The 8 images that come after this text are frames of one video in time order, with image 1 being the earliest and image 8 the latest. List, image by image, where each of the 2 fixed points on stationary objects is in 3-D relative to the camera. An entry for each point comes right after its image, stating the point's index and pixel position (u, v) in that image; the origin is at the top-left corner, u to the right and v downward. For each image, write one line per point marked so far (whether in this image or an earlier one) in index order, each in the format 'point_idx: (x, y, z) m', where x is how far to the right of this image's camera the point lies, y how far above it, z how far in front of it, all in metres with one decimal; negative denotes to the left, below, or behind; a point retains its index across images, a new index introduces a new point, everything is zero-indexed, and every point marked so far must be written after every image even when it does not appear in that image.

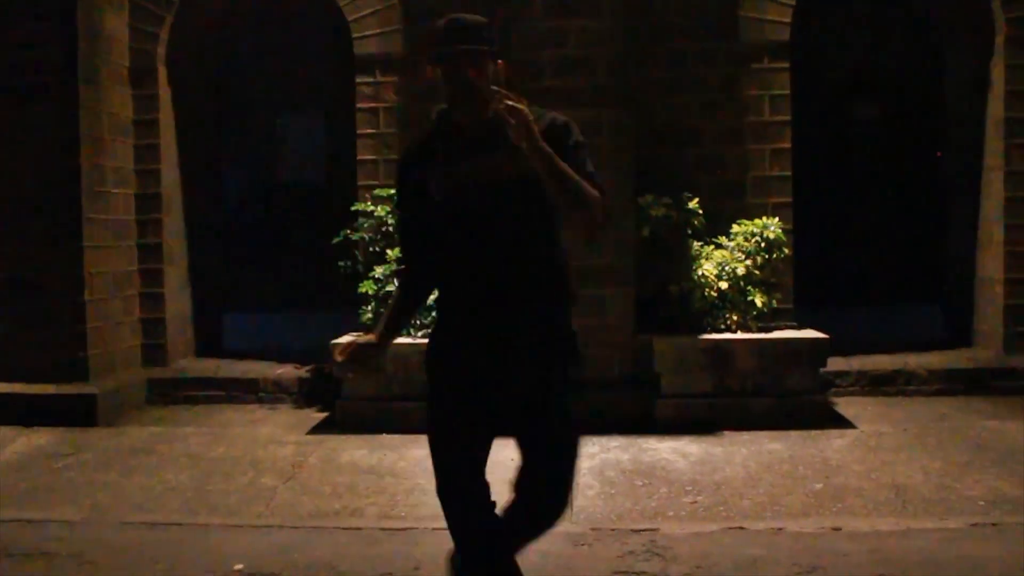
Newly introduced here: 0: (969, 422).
0: (+2.8, -0.8, +6.7) m
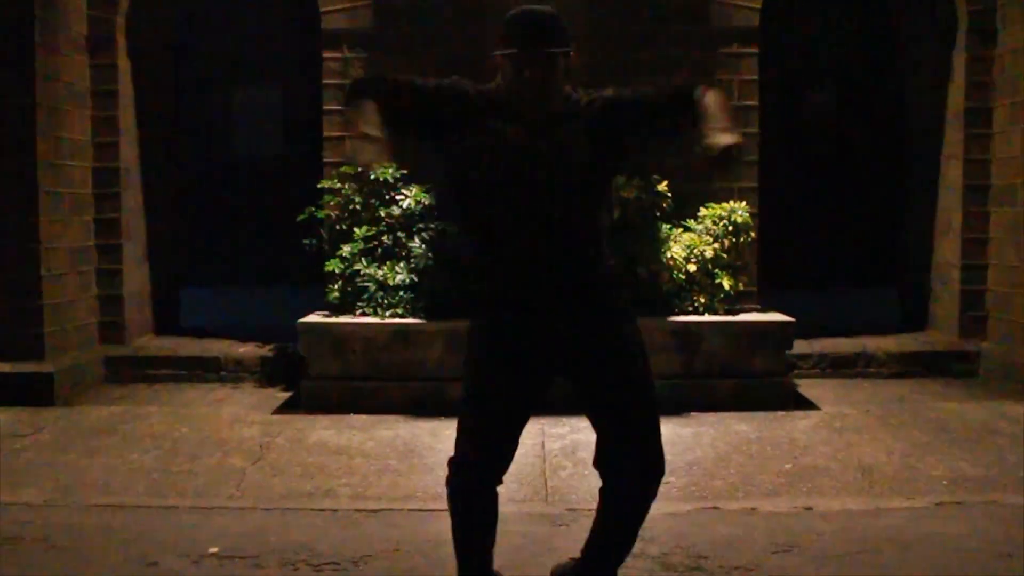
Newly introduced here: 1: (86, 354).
0: (+2.6, -0.7, +6.9) m
1: (-2.7, -0.4, +7.1) m
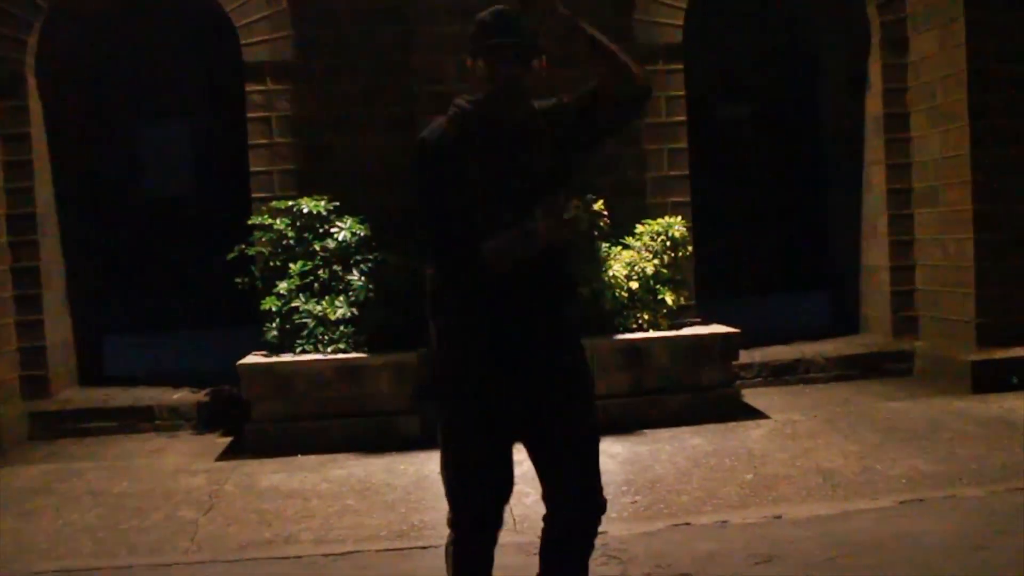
0: (+2.3, -0.7, +7.0) m
1: (-3.0, -0.7, +6.7) m
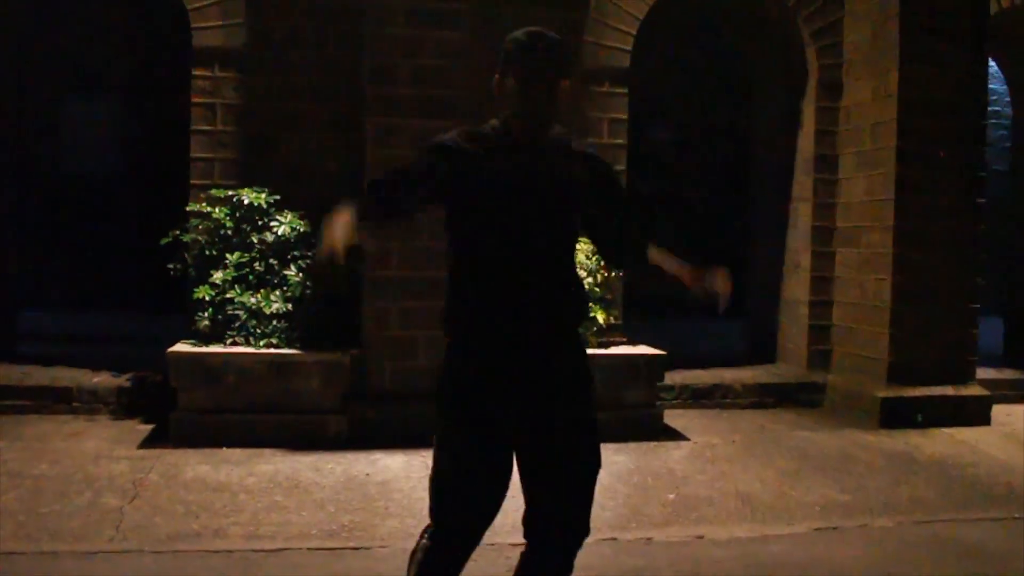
0: (+1.8, -0.9, +7.3) m
1: (-3.4, -0.6, +6.5) m
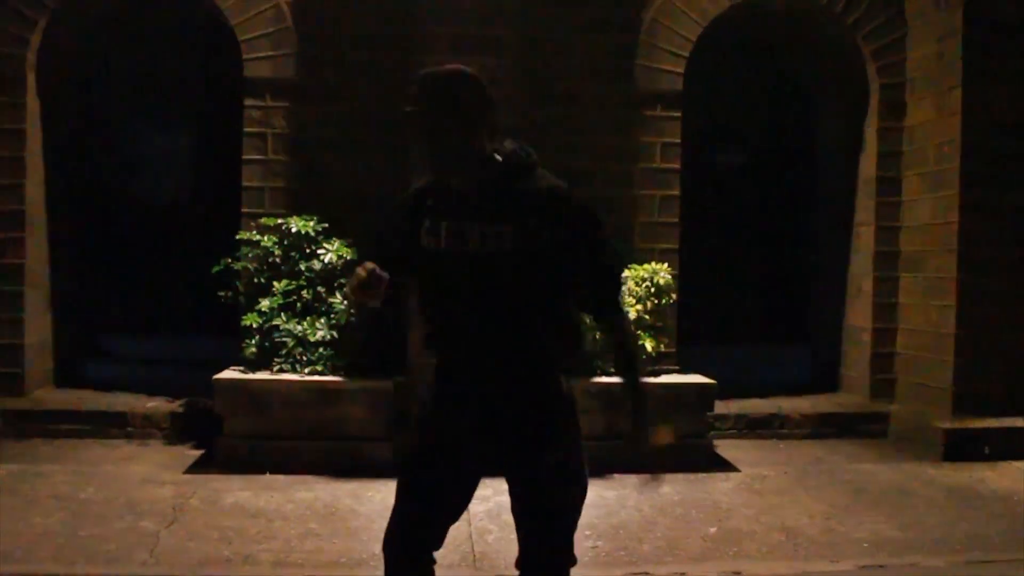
0: (+2.1, -1.1, +7.0) m
1: (-3.2, -0.7, +6.7) m
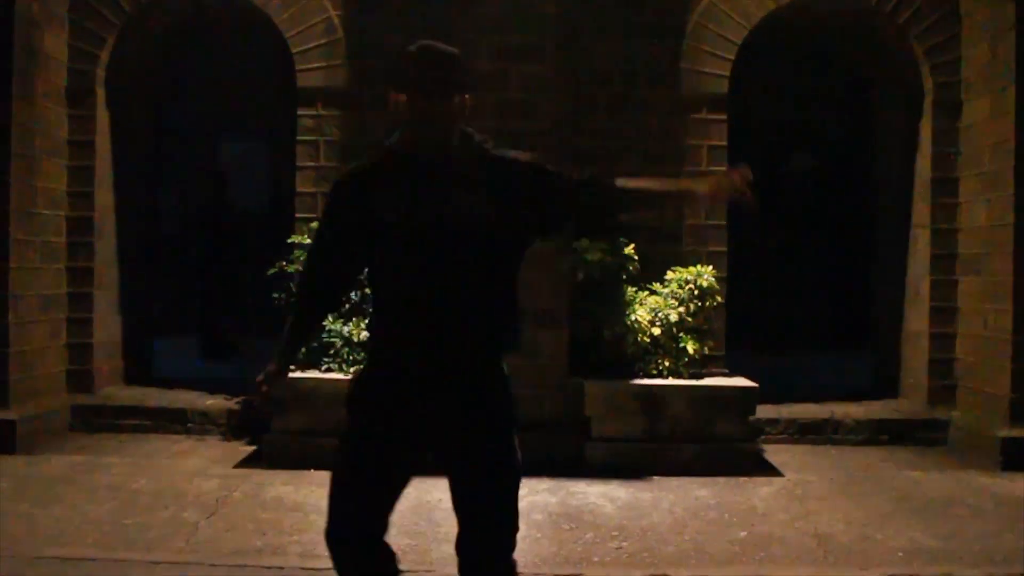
0: (+2.3, -1.1, +6.9) m
1: (-2.9, -0.7, +7.1) m
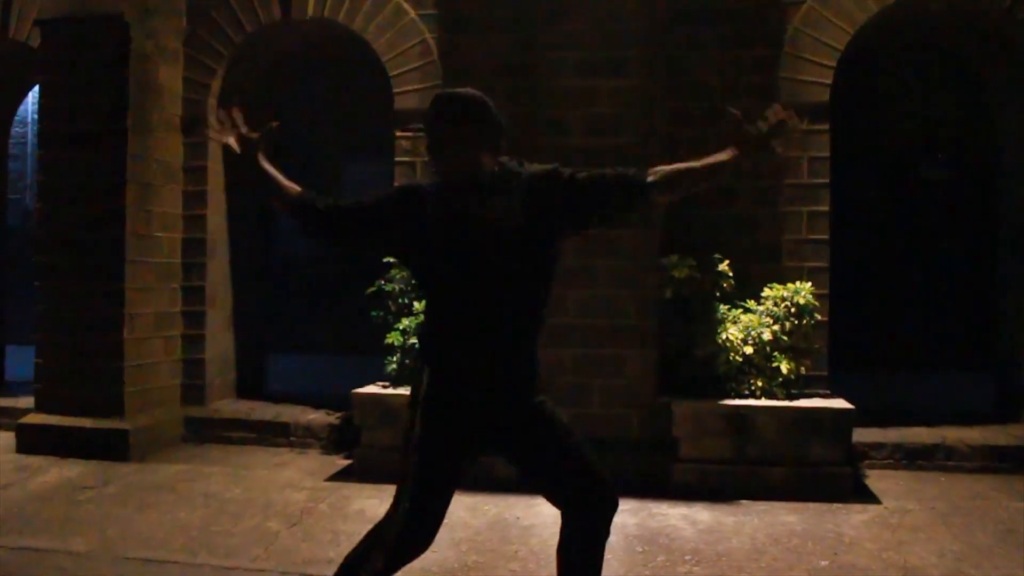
0: (+2.8, -1.2, +6.4) m
1: (-2.3, -0.8, +7.5) m
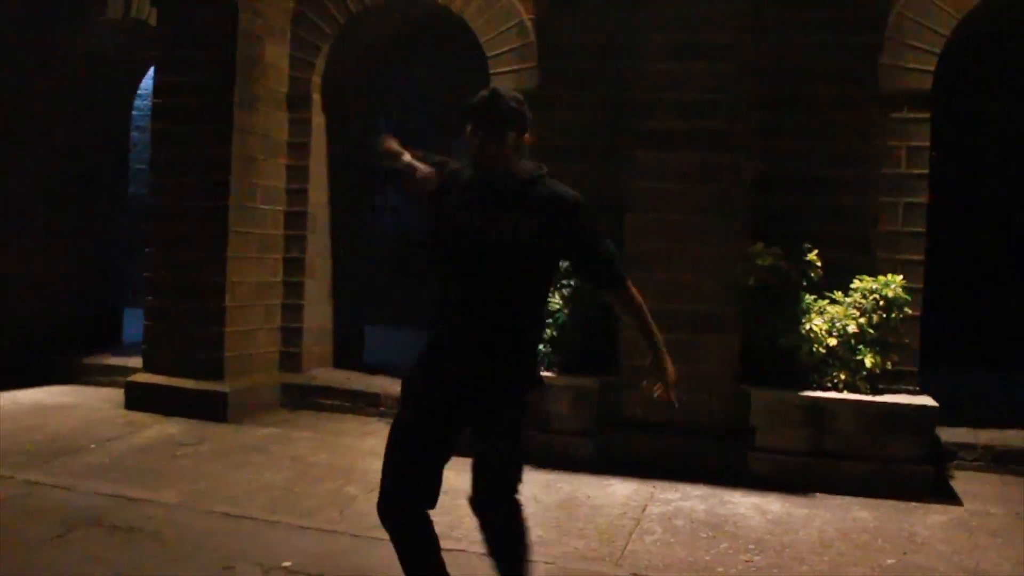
0: (+3.2, -1.2, +6.2) m
1: (-1.8, -0.6, +7.9) m
